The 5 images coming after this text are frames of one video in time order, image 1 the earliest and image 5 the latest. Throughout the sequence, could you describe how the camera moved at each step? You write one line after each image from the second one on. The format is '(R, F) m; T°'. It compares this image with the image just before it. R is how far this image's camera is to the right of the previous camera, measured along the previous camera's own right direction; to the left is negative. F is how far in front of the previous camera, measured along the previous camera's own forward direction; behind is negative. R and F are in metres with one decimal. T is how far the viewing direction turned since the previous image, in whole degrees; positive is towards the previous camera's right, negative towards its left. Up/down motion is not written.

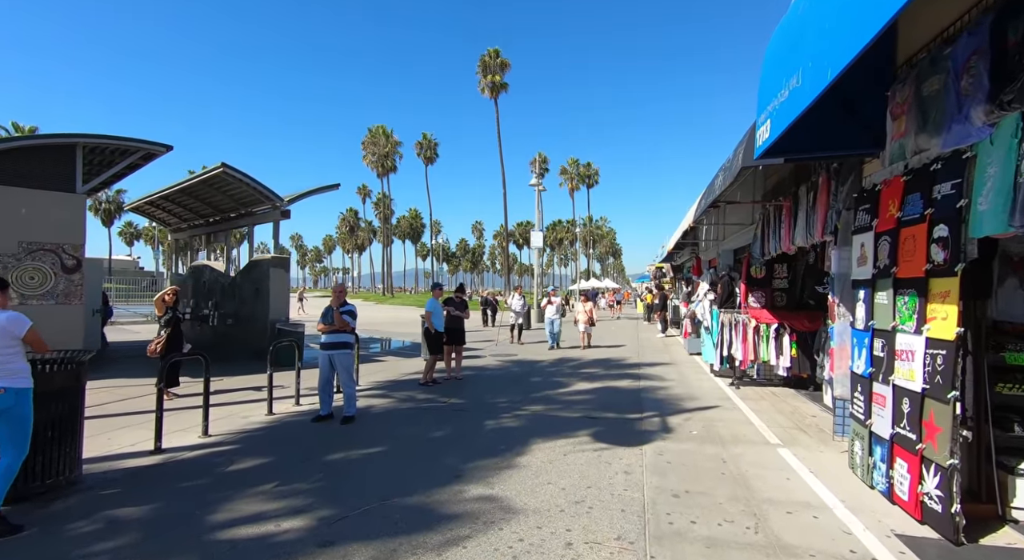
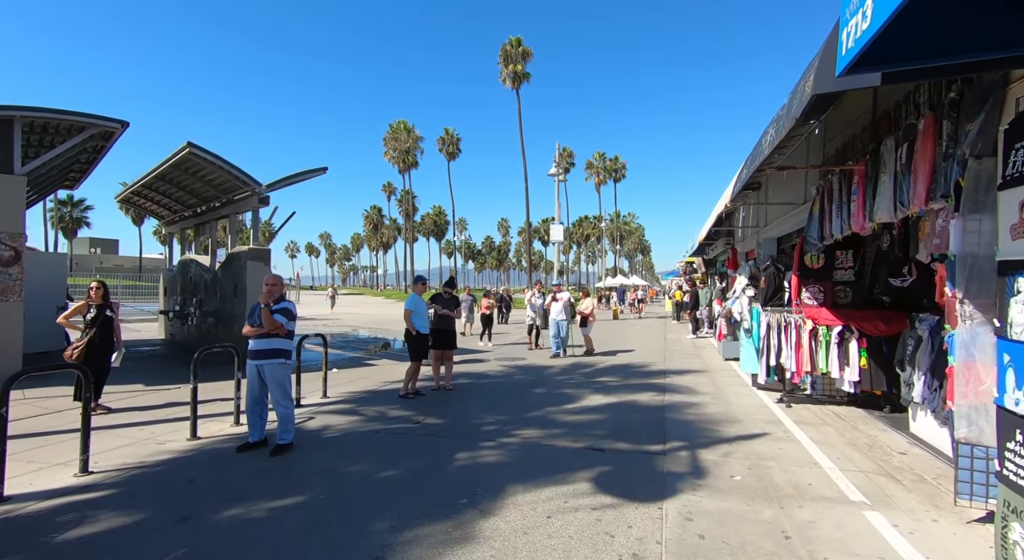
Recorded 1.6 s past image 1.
(+0.4, +1.6) m; -3°
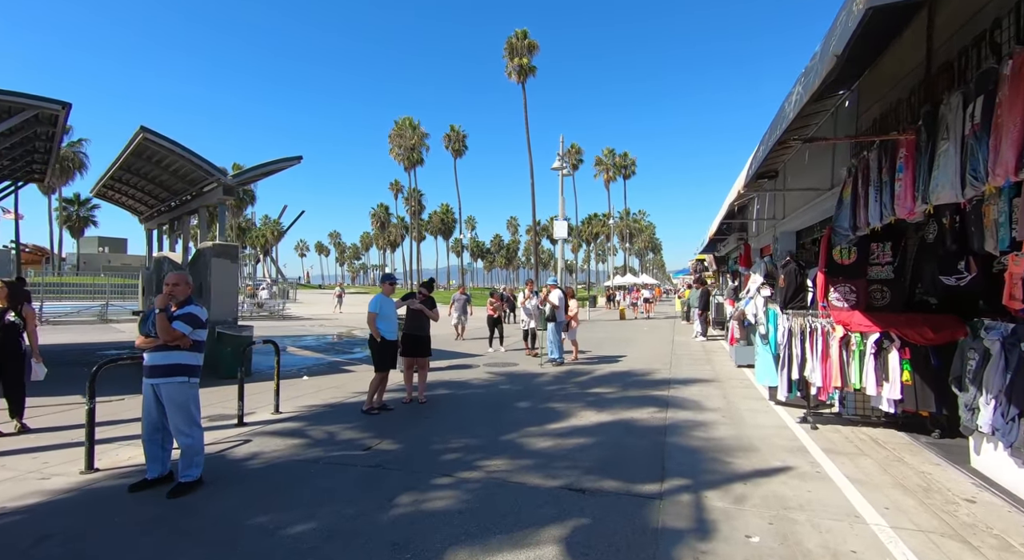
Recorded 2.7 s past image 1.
(+0.4, +1.1) m; -1°
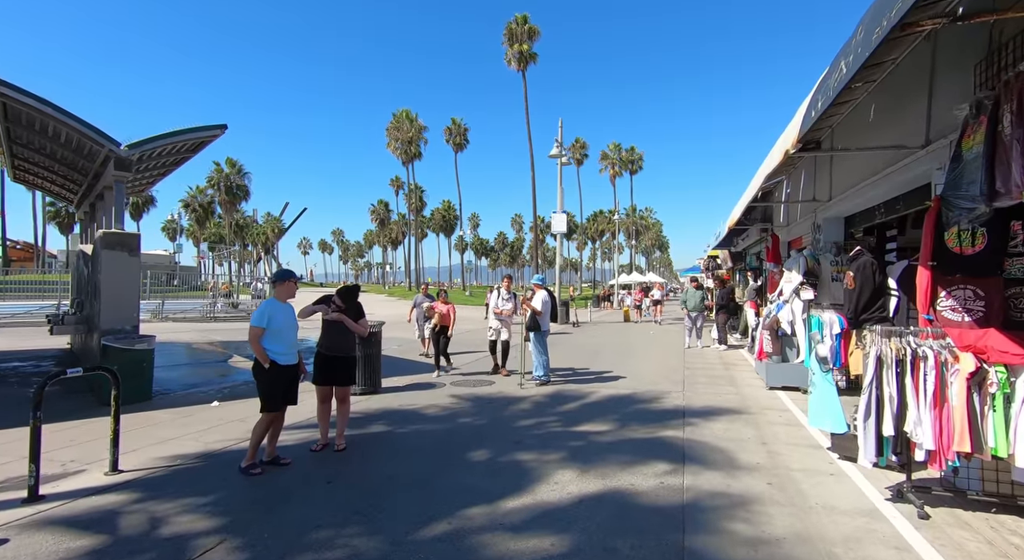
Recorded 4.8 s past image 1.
(+0.5, +2.2) m; -1°
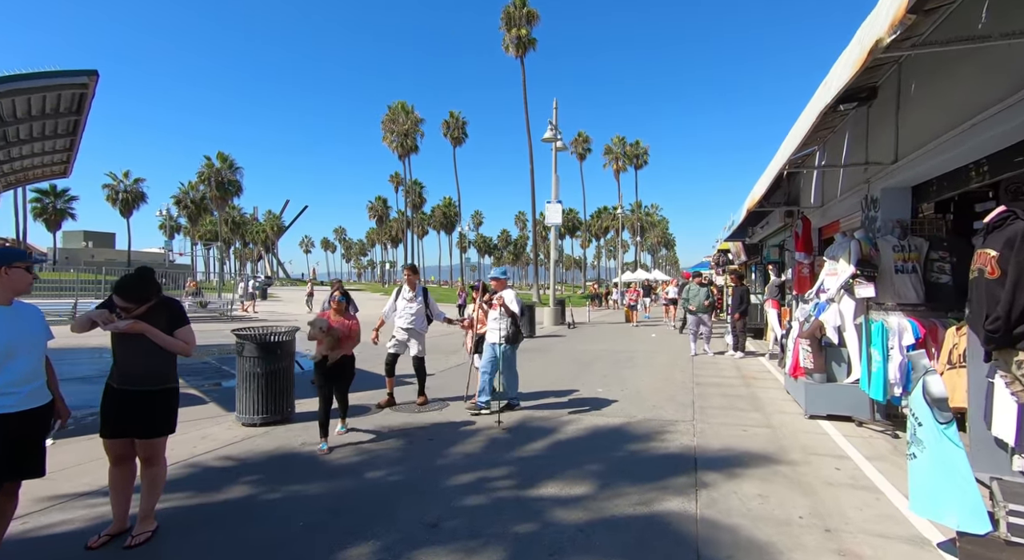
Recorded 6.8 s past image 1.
(+0.6, +2.2) m; -1°
